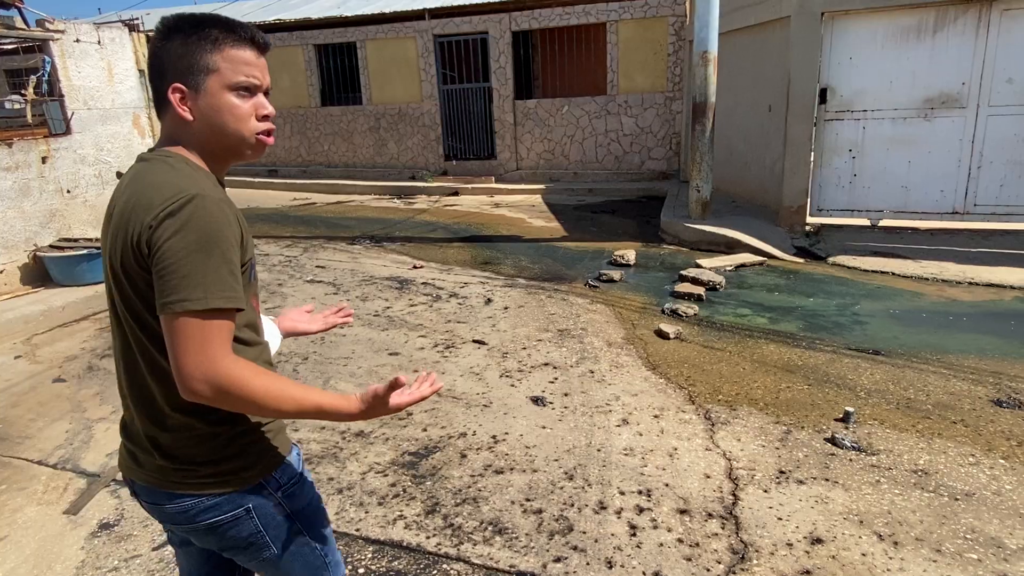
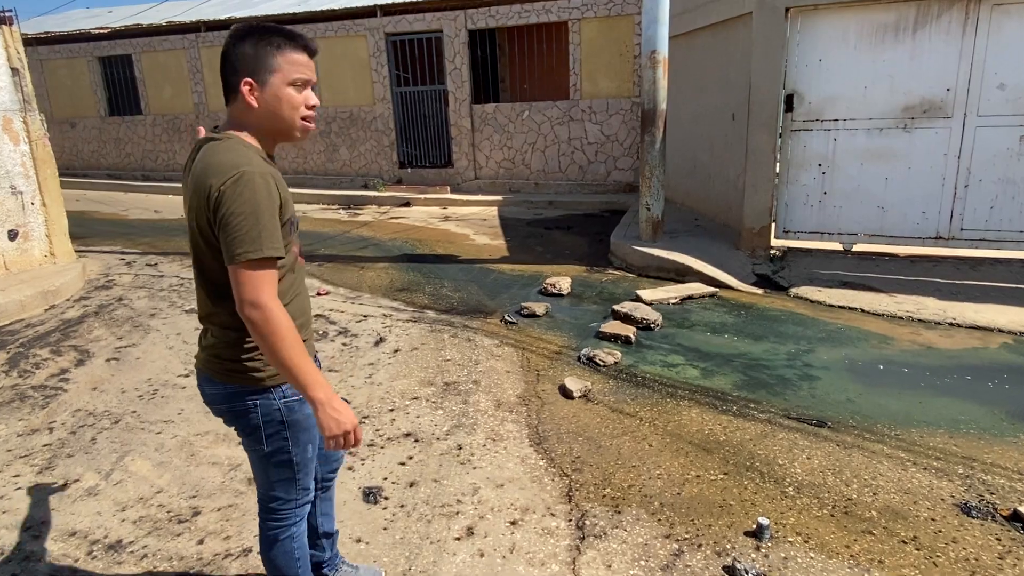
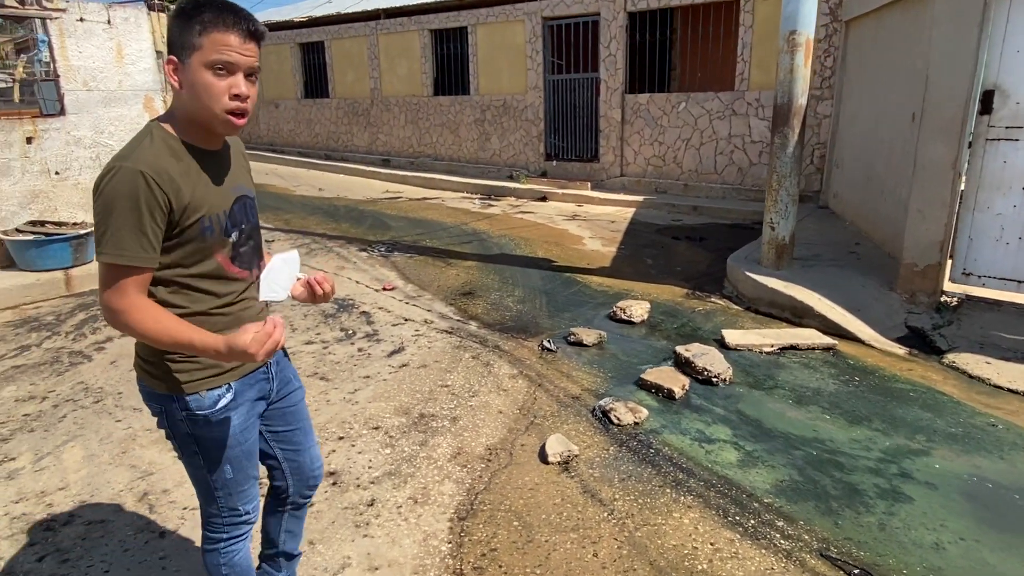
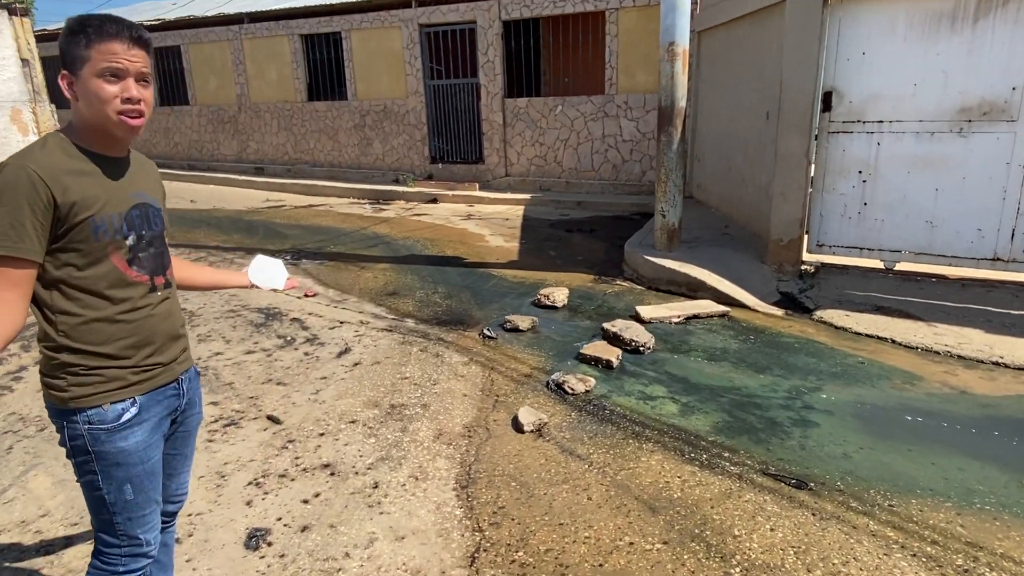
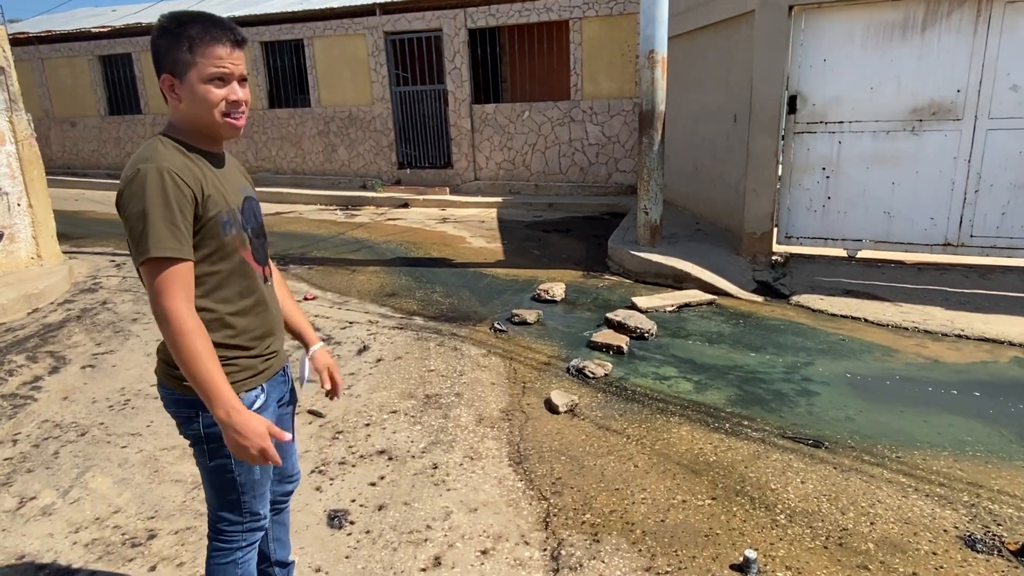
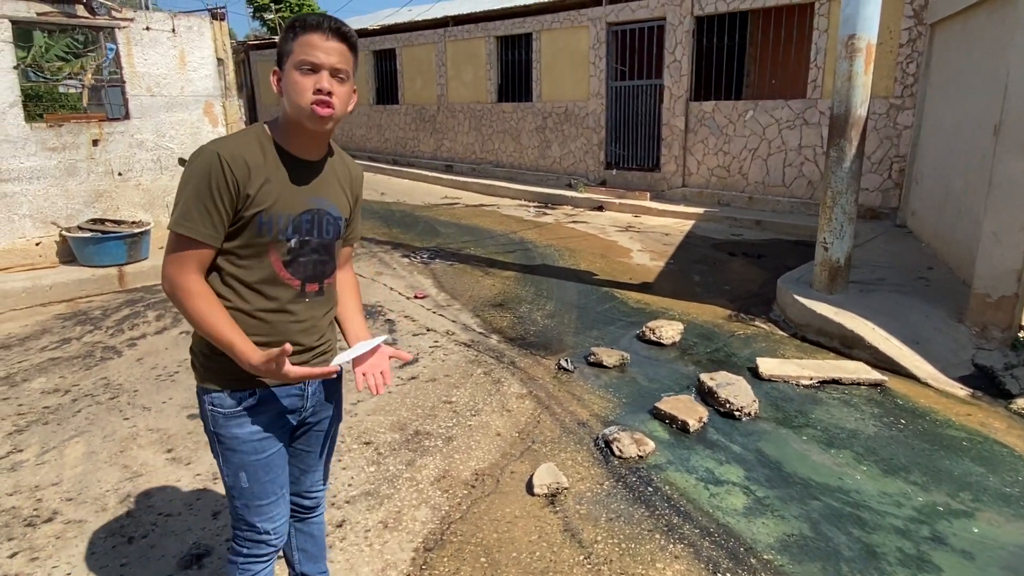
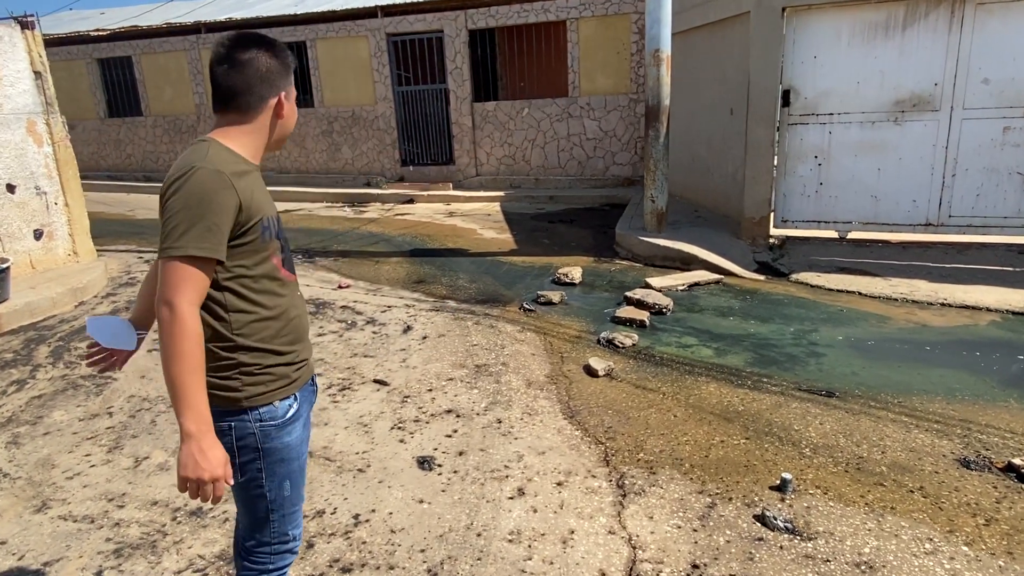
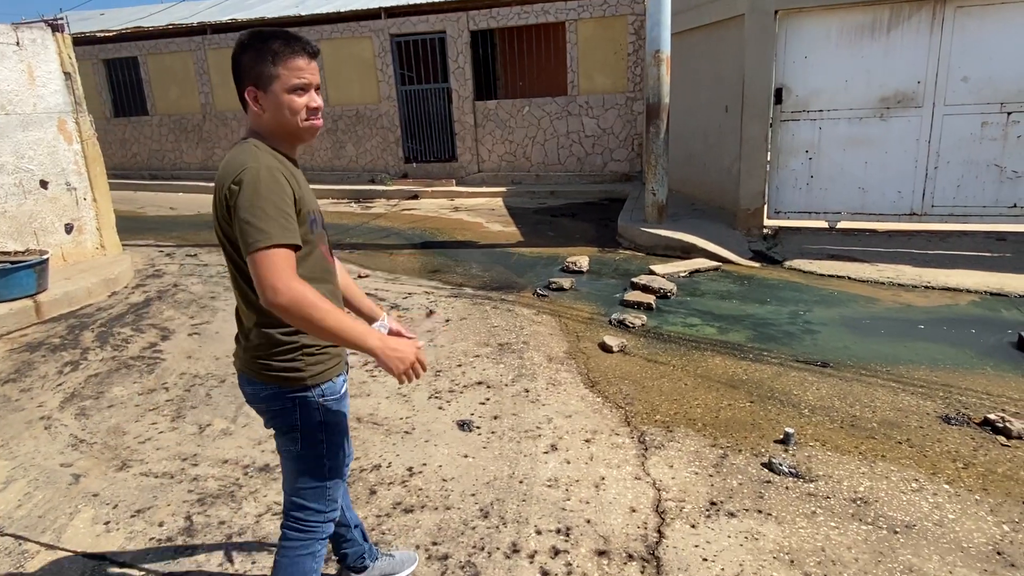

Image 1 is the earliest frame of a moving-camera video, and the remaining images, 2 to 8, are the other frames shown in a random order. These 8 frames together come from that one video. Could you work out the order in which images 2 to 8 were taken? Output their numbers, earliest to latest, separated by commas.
8, 7, 2, 5, 4, 3, 6
